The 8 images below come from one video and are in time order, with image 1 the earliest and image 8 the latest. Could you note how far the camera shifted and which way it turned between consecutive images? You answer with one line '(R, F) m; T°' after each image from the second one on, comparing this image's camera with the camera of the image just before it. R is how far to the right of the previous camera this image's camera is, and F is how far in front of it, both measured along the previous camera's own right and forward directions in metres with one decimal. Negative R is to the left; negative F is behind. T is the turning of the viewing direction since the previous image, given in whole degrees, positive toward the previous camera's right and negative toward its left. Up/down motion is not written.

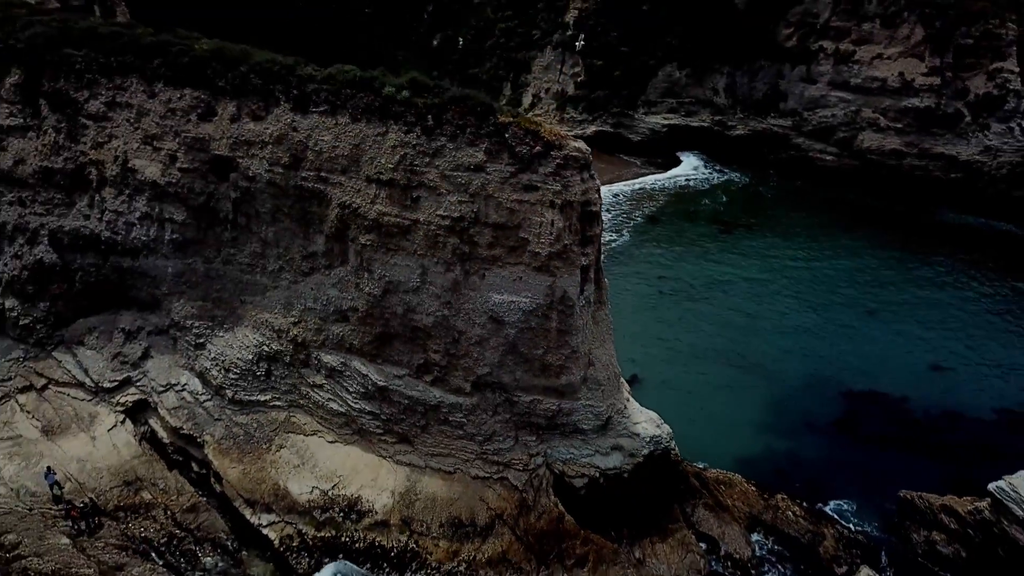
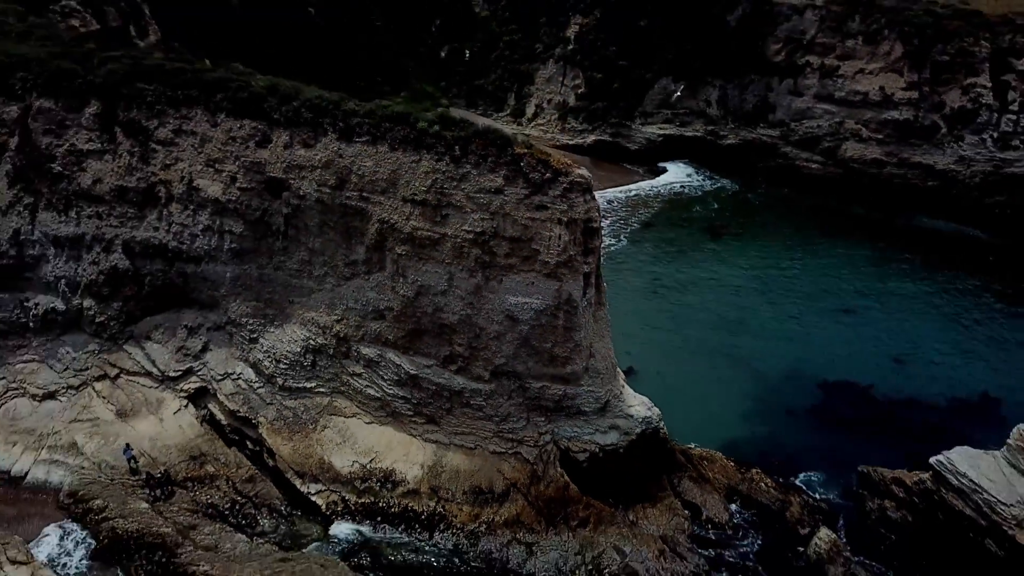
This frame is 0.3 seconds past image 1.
(-0.2, -2.1) m; 0°
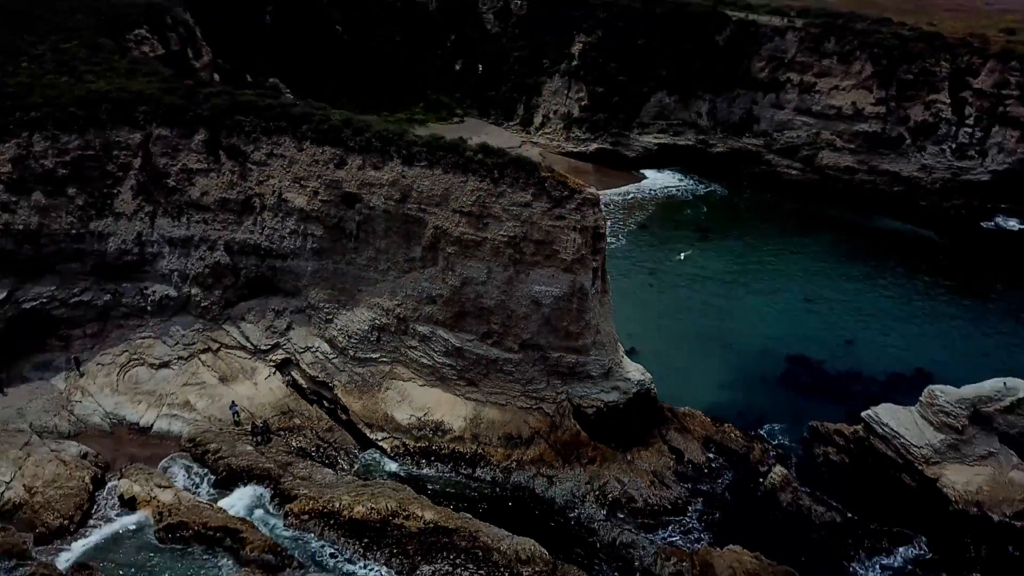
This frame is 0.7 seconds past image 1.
(-0.5, -4.0) m; 0°
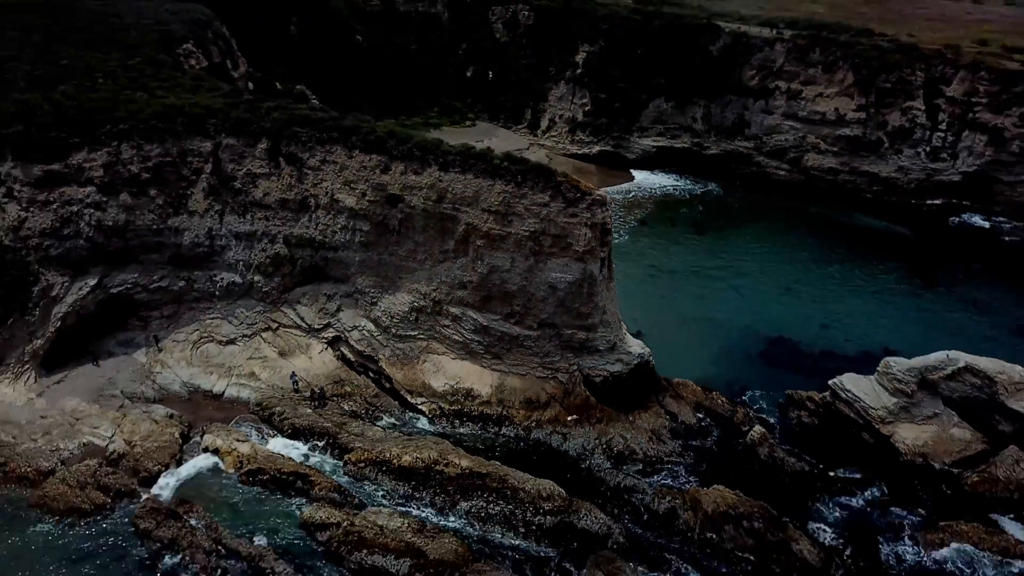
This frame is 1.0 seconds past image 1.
(-0.4, -3.2) m; 0°
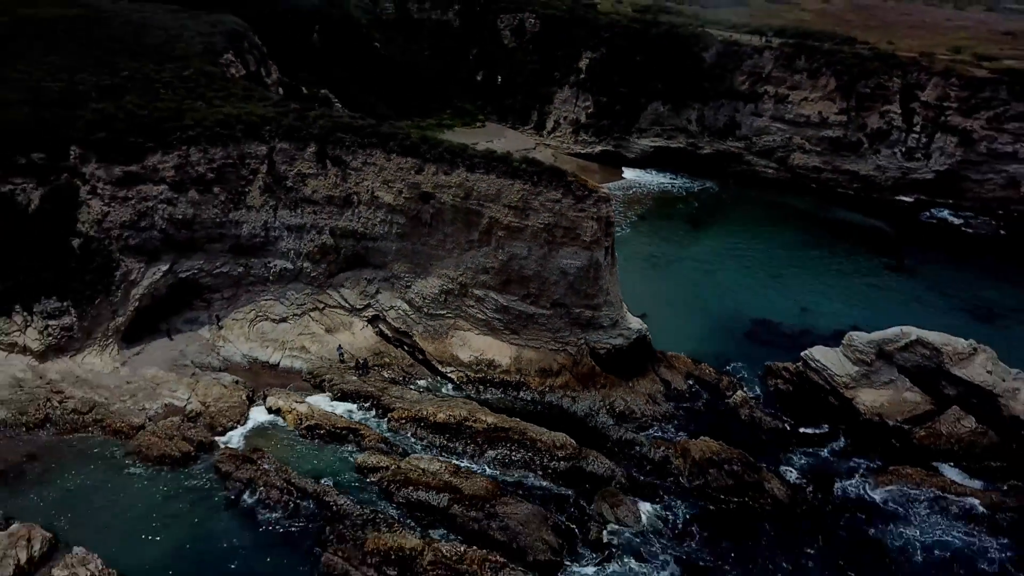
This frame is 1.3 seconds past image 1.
(-0.4, -3.5) m; 0°
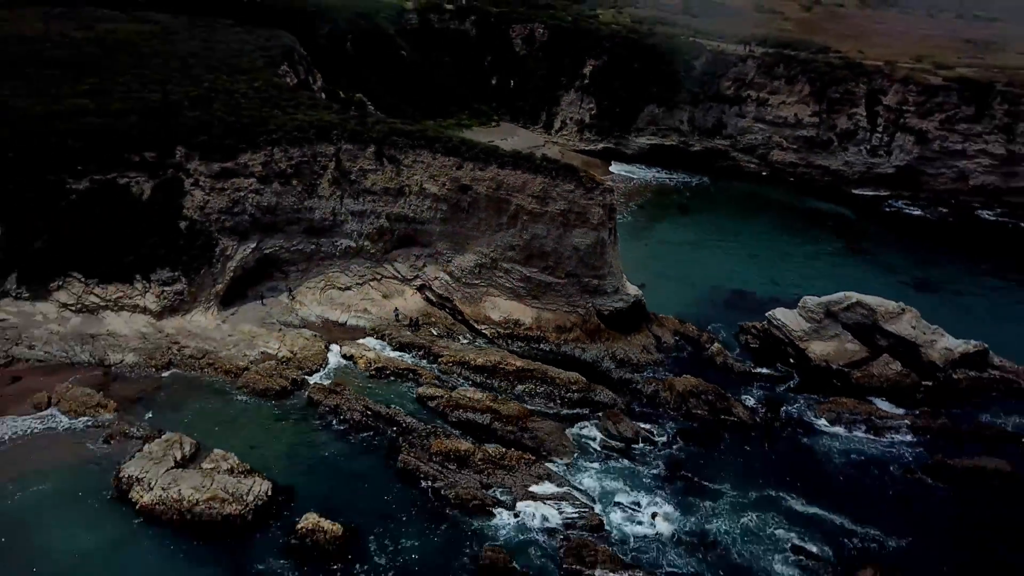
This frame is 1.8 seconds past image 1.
(-0.7, -6.1) m; 0°
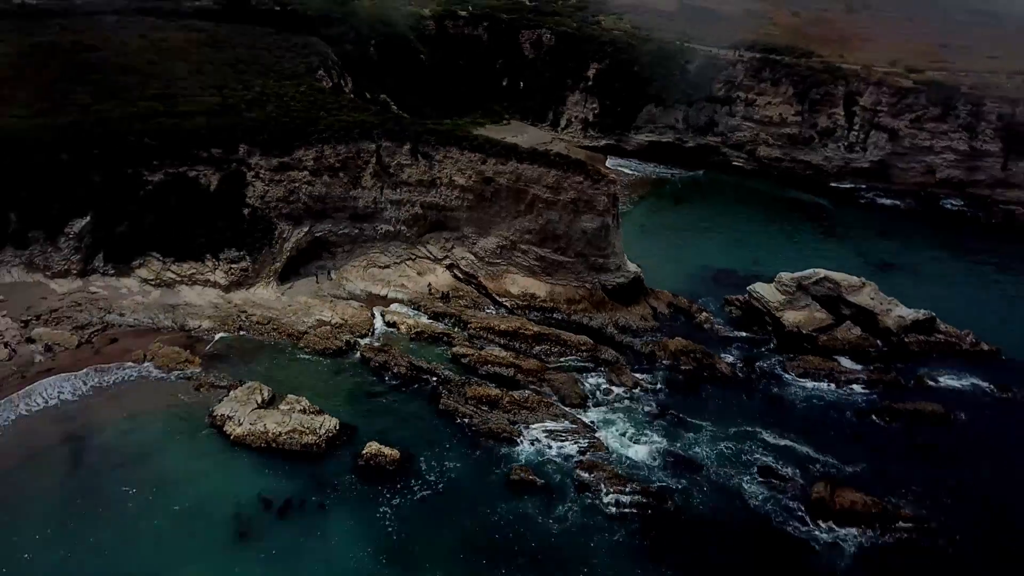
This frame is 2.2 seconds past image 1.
(-0.6, -5.1) m; 0°
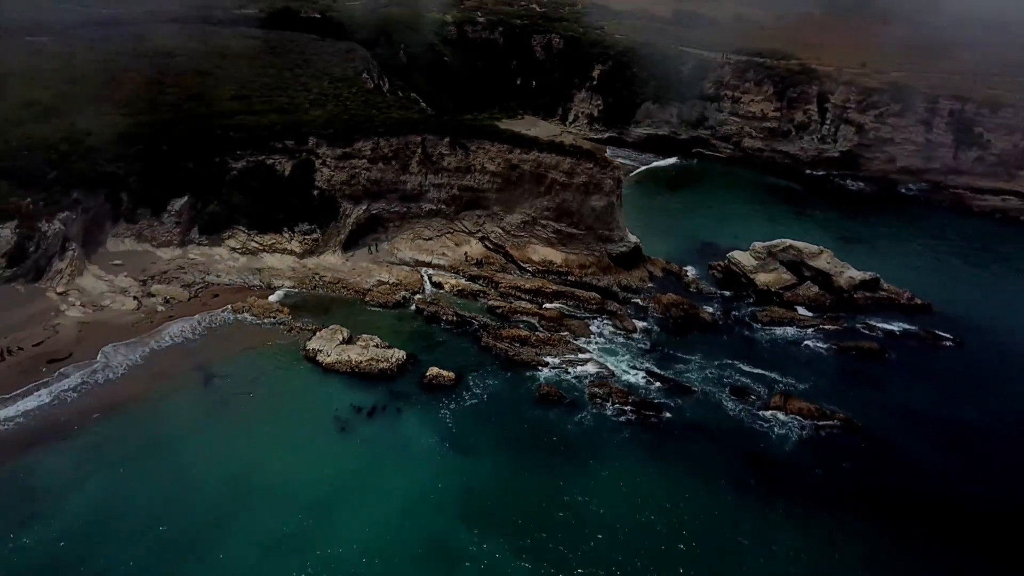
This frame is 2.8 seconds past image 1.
(-1.0, -7.9) m; 0°
